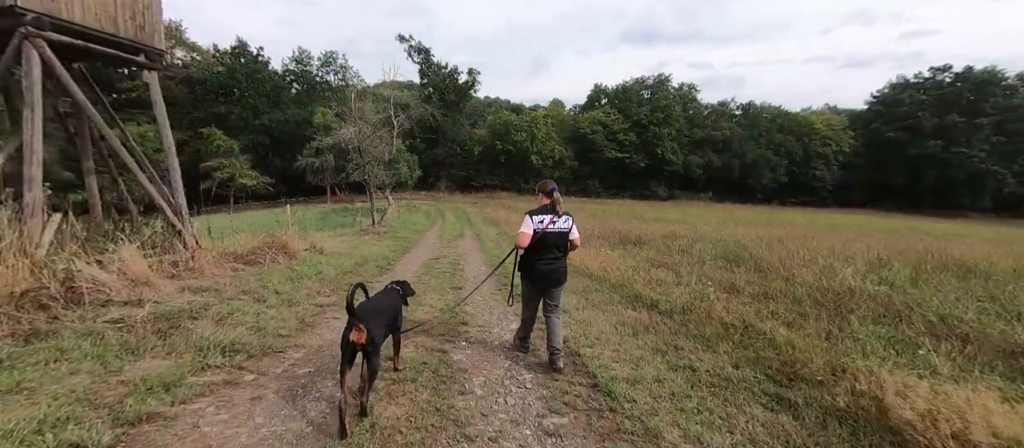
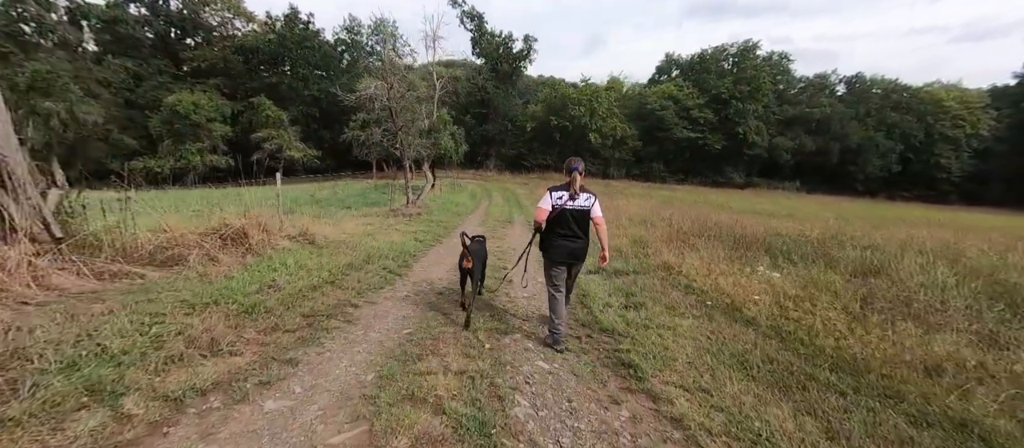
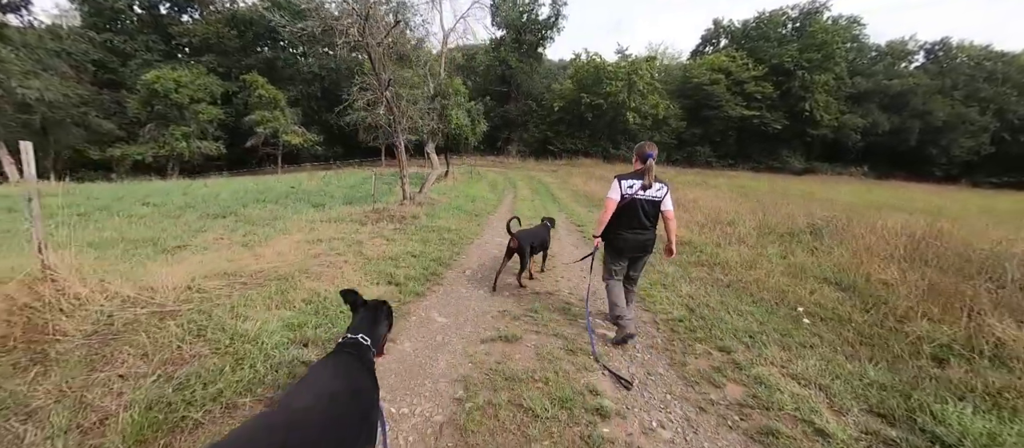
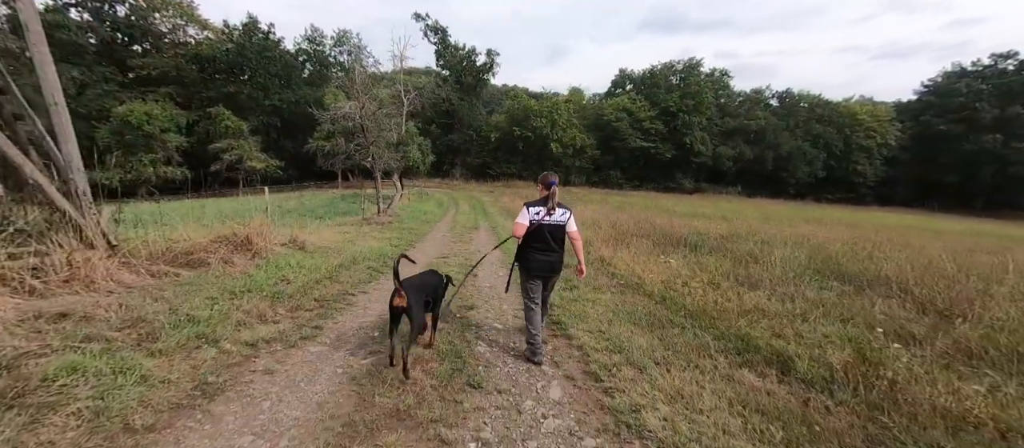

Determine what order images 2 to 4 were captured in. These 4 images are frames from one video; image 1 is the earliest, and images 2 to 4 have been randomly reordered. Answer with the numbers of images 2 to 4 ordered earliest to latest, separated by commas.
4, 2, 3
